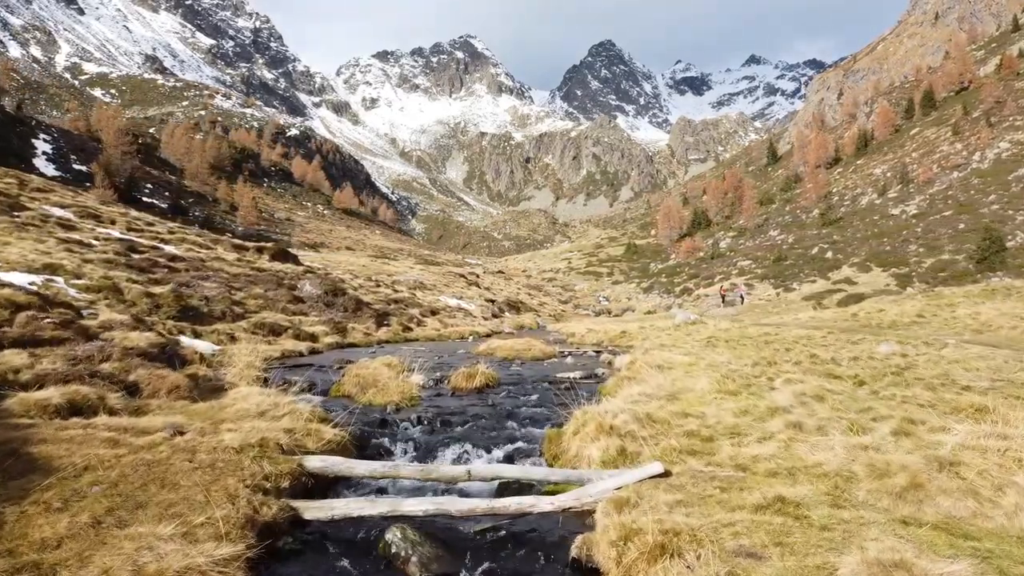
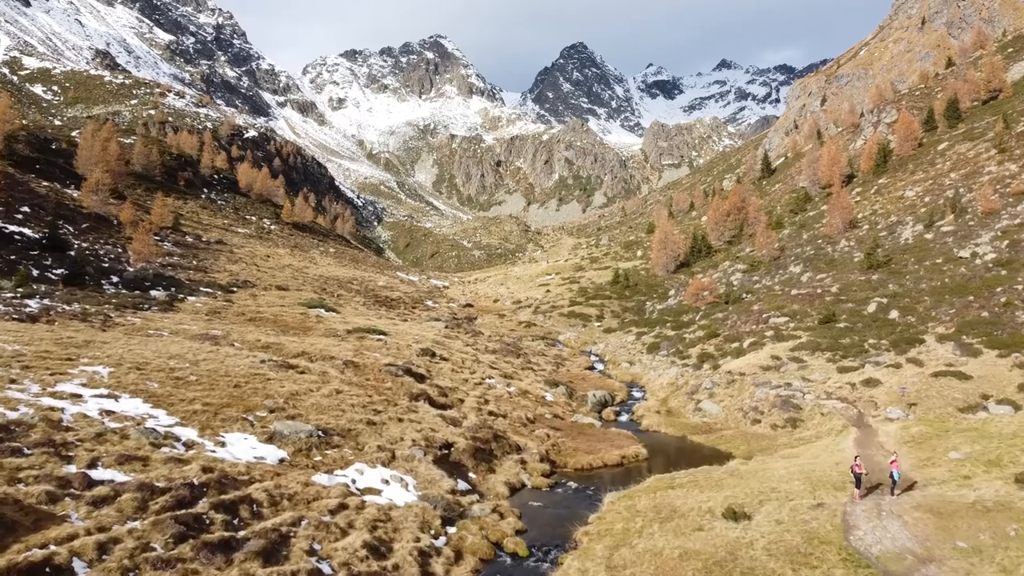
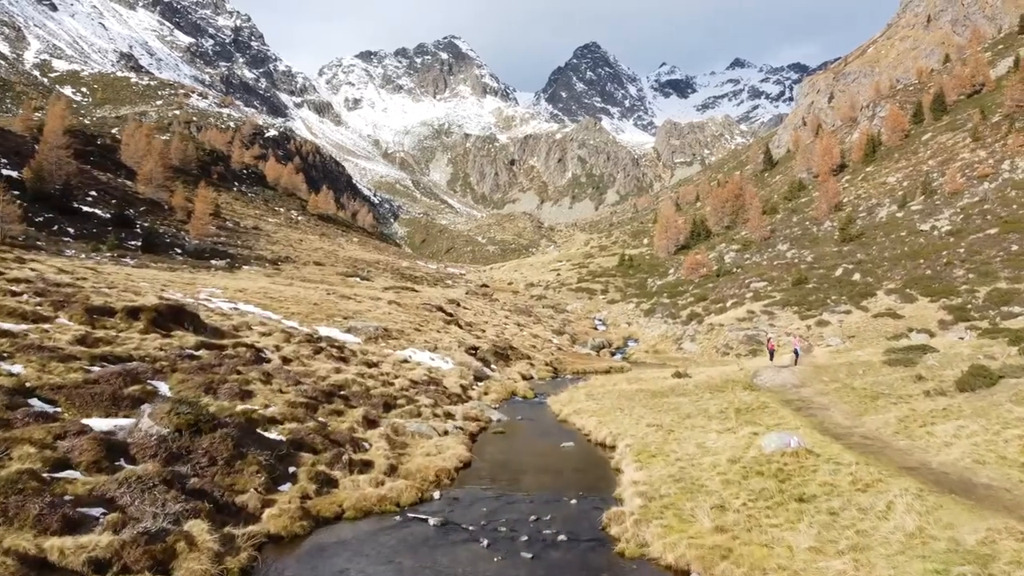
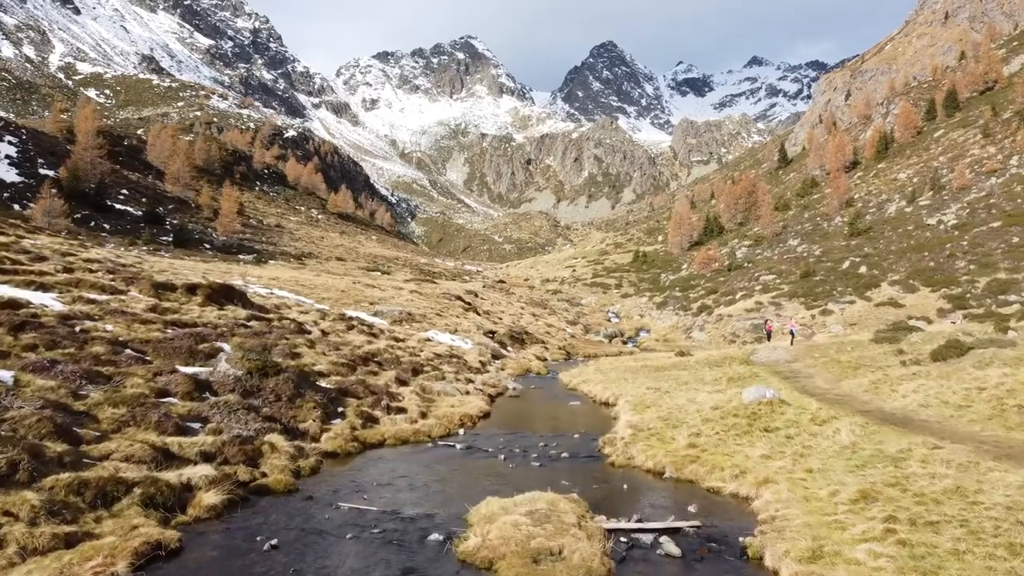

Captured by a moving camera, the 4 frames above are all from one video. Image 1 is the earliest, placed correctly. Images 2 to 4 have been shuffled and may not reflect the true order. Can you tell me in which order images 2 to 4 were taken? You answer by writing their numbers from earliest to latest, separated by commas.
4, 3, 2
